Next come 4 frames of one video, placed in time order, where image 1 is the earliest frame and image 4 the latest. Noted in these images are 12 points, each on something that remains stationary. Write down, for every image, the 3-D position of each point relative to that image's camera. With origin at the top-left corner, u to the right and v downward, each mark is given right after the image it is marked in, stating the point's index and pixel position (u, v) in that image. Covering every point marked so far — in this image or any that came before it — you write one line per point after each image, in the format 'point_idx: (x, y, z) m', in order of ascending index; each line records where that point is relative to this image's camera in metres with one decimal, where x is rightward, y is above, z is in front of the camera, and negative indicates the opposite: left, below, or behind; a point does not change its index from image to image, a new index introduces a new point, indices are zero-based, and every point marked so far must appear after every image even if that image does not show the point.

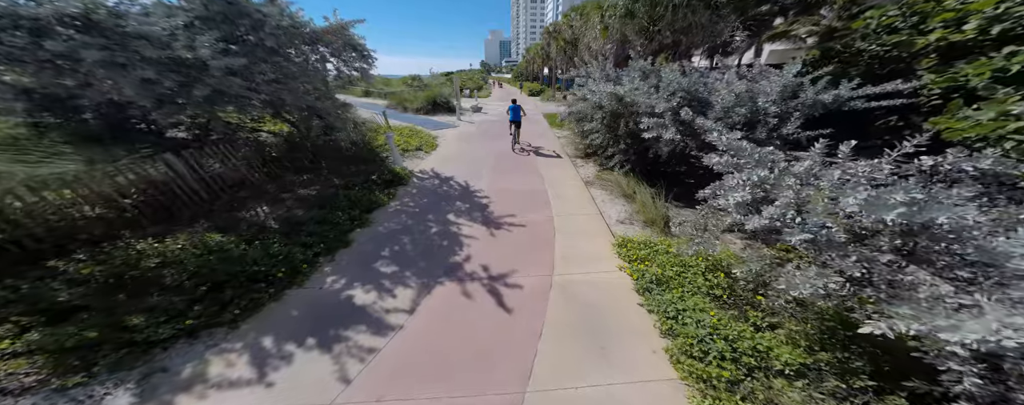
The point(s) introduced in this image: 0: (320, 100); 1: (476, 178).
0: (-3.7, +2.0, +5.0) m
1: (-0.8, +0.6, +6.1) m
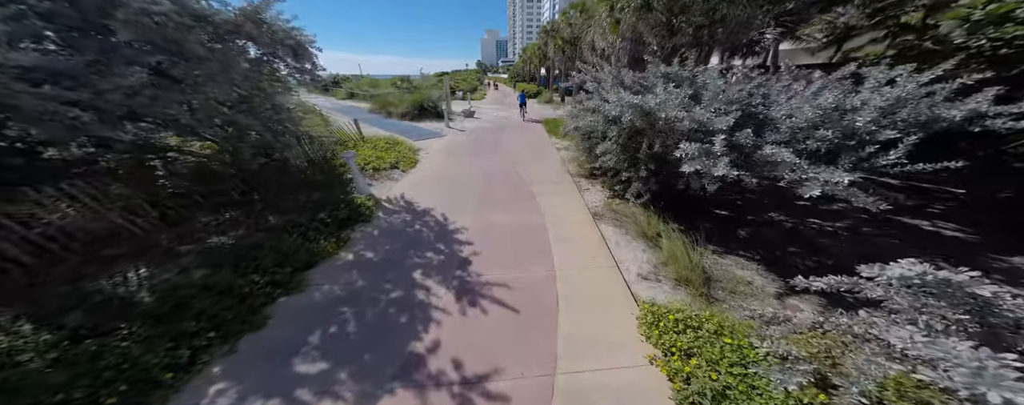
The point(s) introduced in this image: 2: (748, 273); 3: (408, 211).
0: (-3.9, +1.3, +3.8) m
1: (-1.0, -0.1, +4.9) m
2: (+3.1, -0.9, +3.4) m
3: (-1.9, -0.1, +4.8) m
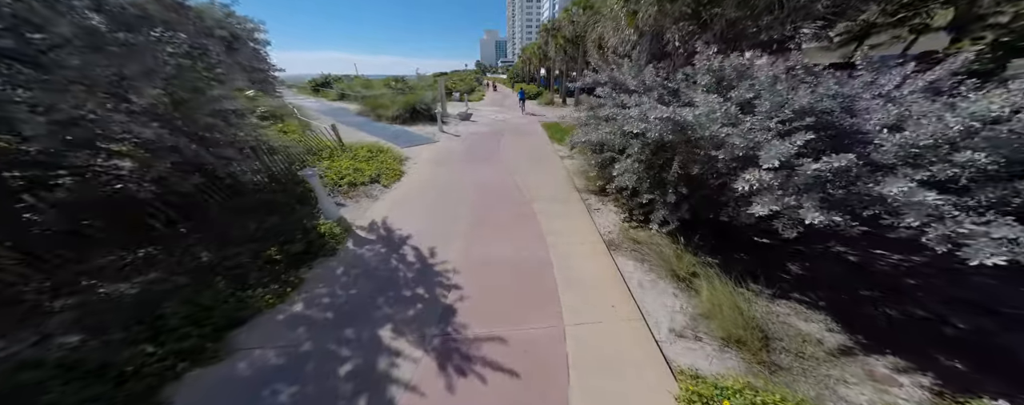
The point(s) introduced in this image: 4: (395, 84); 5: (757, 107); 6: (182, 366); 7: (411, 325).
0: (-3.9, +1.0, +3.0) m
1: (-1.0, -0.5, +4.2) m
2: (+3.1, -1.3, +2.7) m
3: (-2.0, -0.5, +4.0) m
4: (-7.4, +7.5, +16.3) m
5: (+2.5, +1.1, +2.8) m
6: (-2.7, -1.4, +2.2) m
7: (-1.1, -1.2, +2.8) m
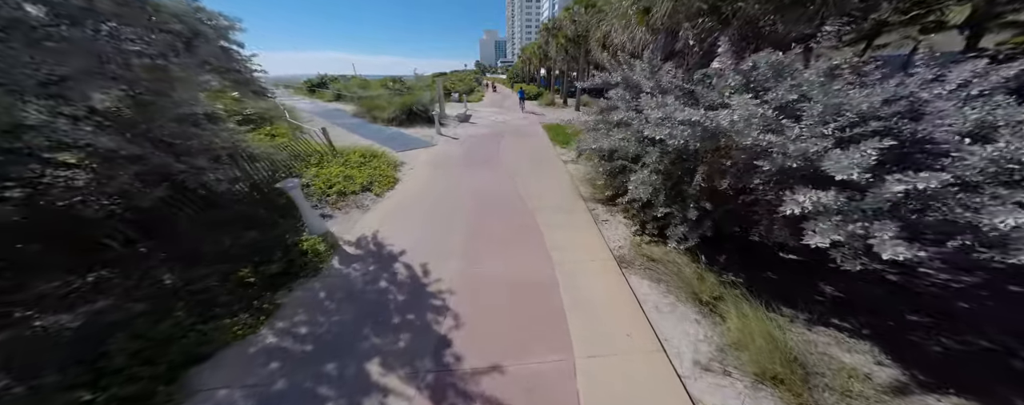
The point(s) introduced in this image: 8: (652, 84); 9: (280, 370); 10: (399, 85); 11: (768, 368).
0: (-3.9, +0.8, +2.7) m
1: (-1.0, -0.6, +3.8) m
2: (+3.2, -1.5, +2.3) m
3: (-1.9, -0.7, +3.7) m
4: (-7.4, +7.3, +16.0) m
5: (+2.5, +0.9, +2.4) m
6: (-2.7, -1.6, +1.9) m
7: (-1.0, -1.4, +2.4) m
8: (+2.0, +1.8, +3.9) m
9: (-2.0, -1.4, +2.3) m
10: (-7.1, +7.3, +16.0) m
11: (+2.2, -1.4, +2.1) m
